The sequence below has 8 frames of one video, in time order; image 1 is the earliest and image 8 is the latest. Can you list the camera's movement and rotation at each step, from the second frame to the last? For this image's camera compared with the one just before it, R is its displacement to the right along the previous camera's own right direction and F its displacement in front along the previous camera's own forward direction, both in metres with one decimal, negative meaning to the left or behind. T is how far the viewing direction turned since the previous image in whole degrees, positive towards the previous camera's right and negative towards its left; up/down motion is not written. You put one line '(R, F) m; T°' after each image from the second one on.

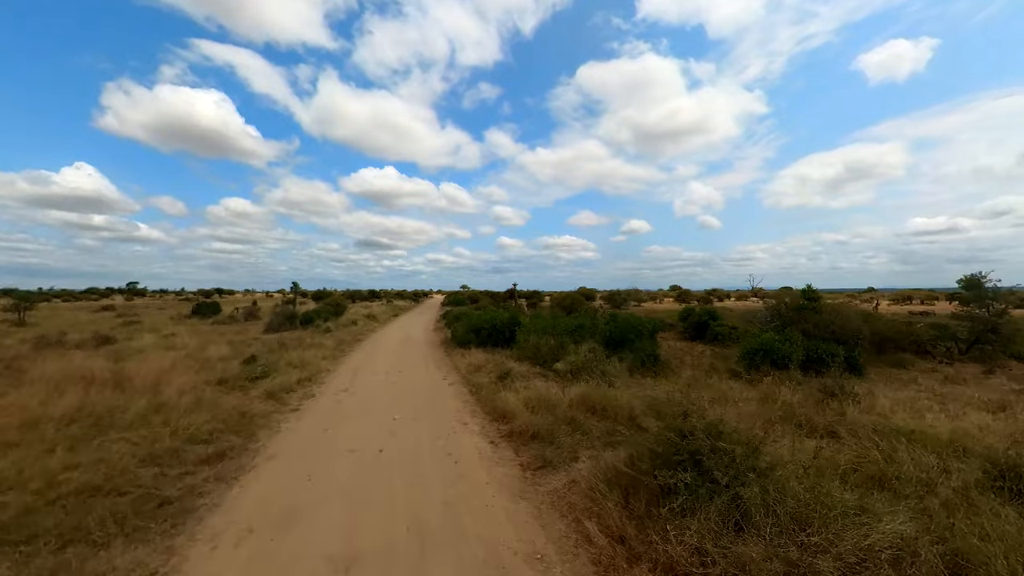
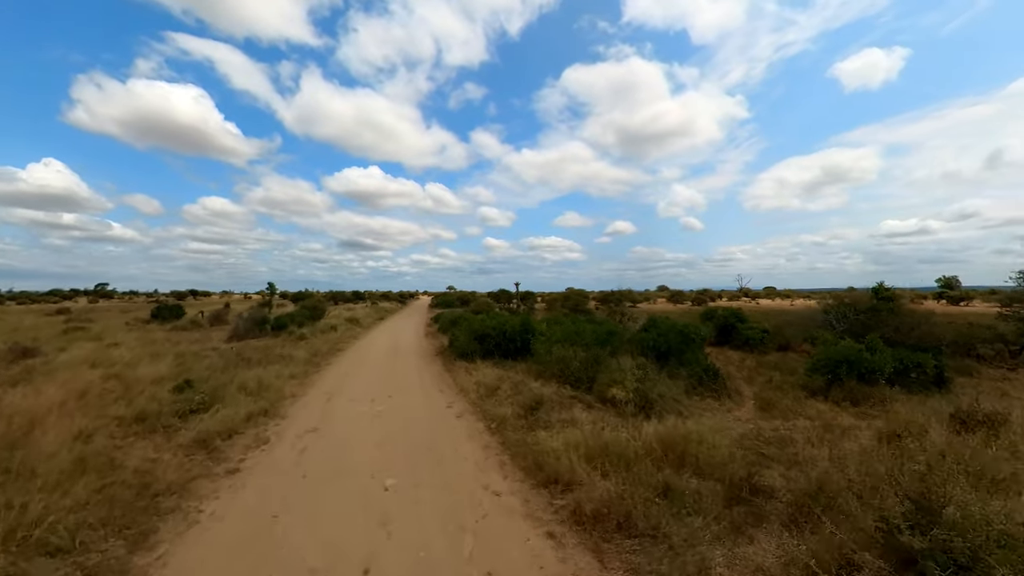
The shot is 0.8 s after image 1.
(-1.1, +2.9) m; +2°
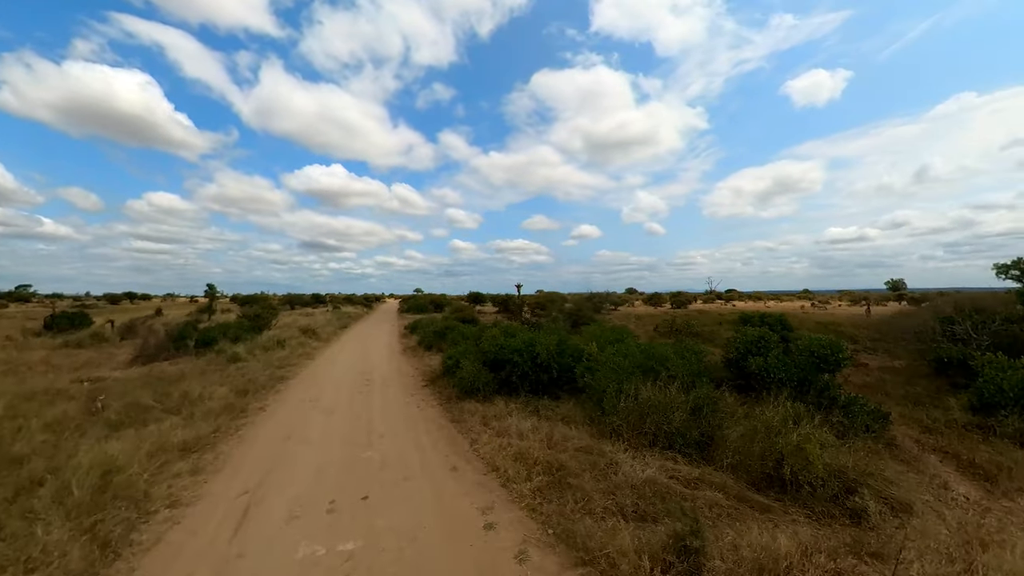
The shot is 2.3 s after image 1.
(-1.7, +4.4) m; +5°
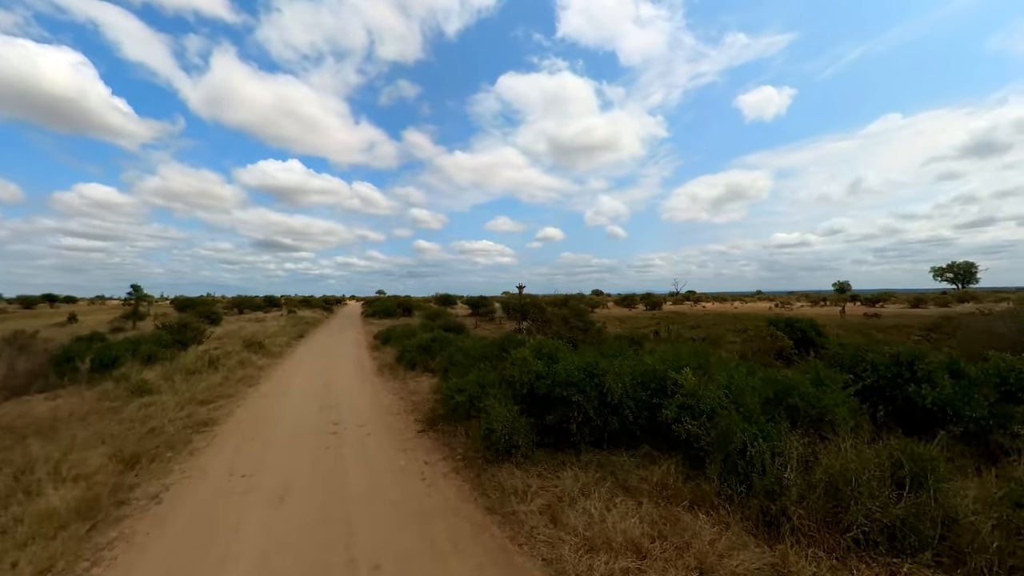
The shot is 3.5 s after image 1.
(-1.5, +3.2) m; +5°
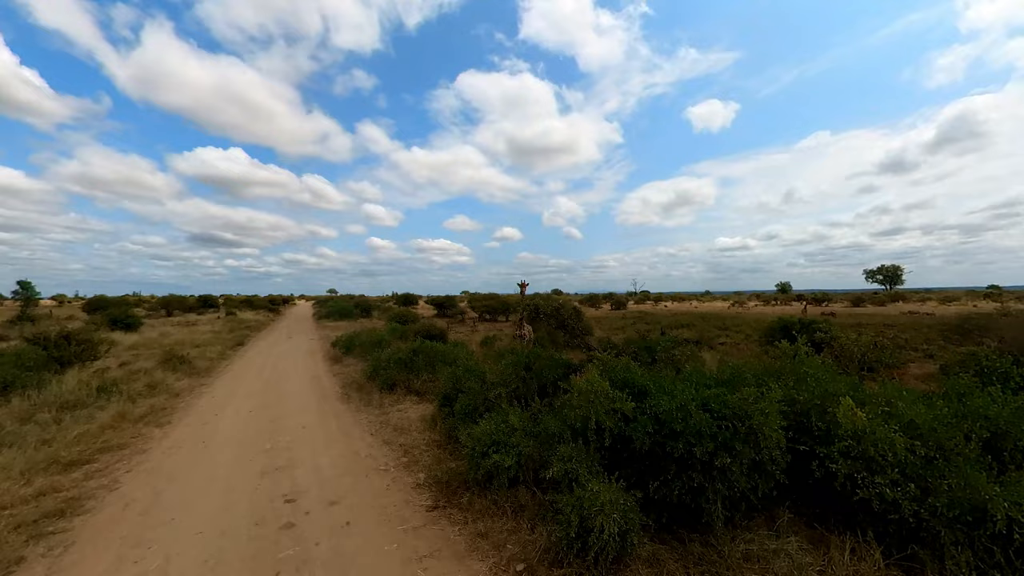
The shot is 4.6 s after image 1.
(-1.4, +2.6) m; +6°
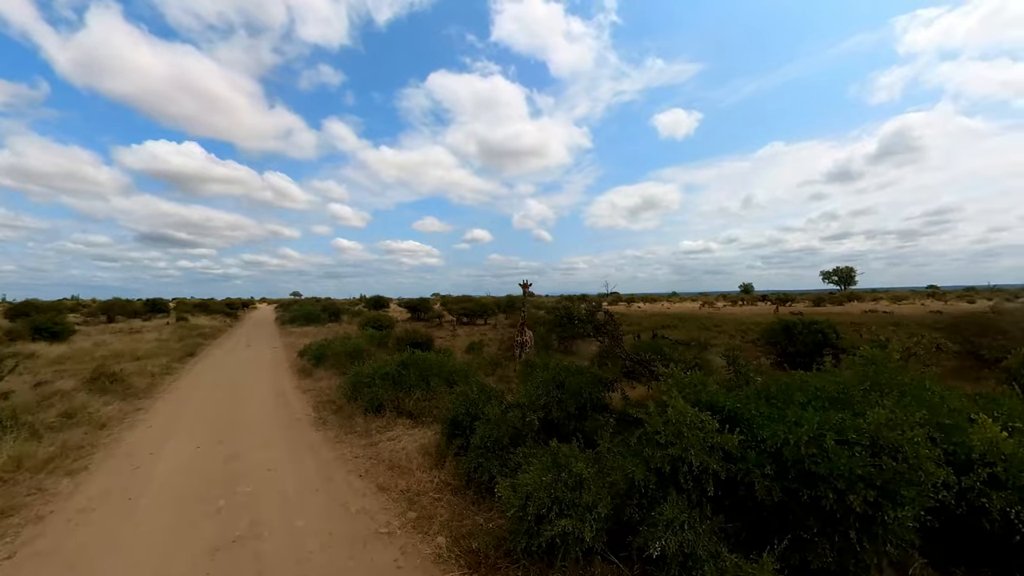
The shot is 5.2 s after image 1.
(-0.9, +1.4) m; +4°
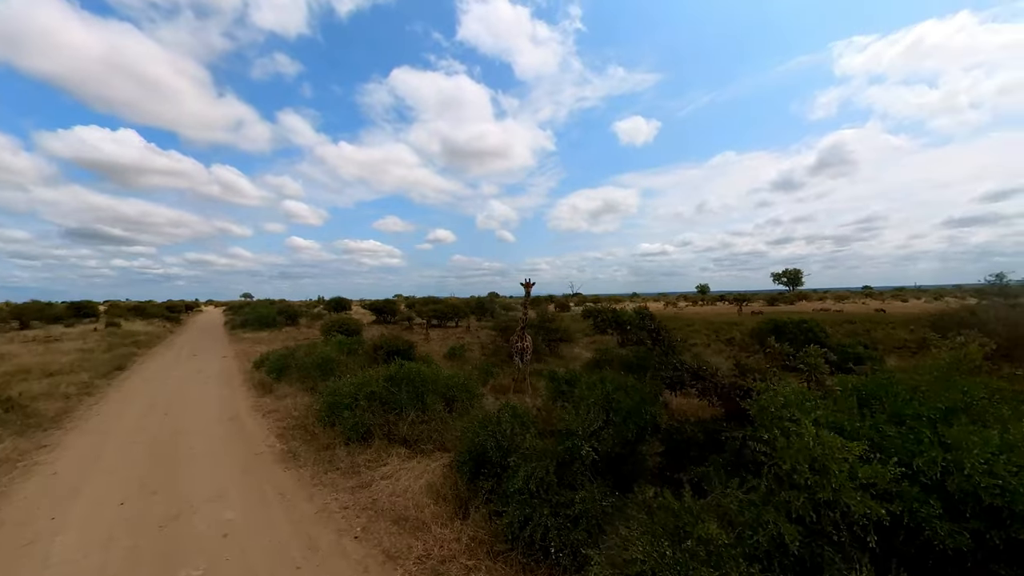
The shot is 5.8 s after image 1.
(-0.9, +1.2) m; +5°
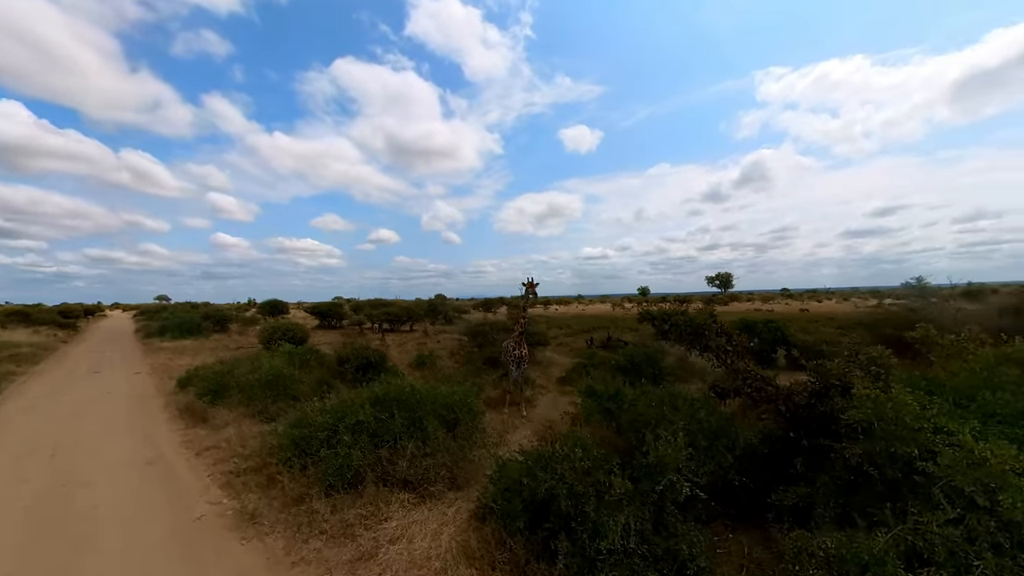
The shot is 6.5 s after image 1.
(-1.2, +1.2) m; +8°
